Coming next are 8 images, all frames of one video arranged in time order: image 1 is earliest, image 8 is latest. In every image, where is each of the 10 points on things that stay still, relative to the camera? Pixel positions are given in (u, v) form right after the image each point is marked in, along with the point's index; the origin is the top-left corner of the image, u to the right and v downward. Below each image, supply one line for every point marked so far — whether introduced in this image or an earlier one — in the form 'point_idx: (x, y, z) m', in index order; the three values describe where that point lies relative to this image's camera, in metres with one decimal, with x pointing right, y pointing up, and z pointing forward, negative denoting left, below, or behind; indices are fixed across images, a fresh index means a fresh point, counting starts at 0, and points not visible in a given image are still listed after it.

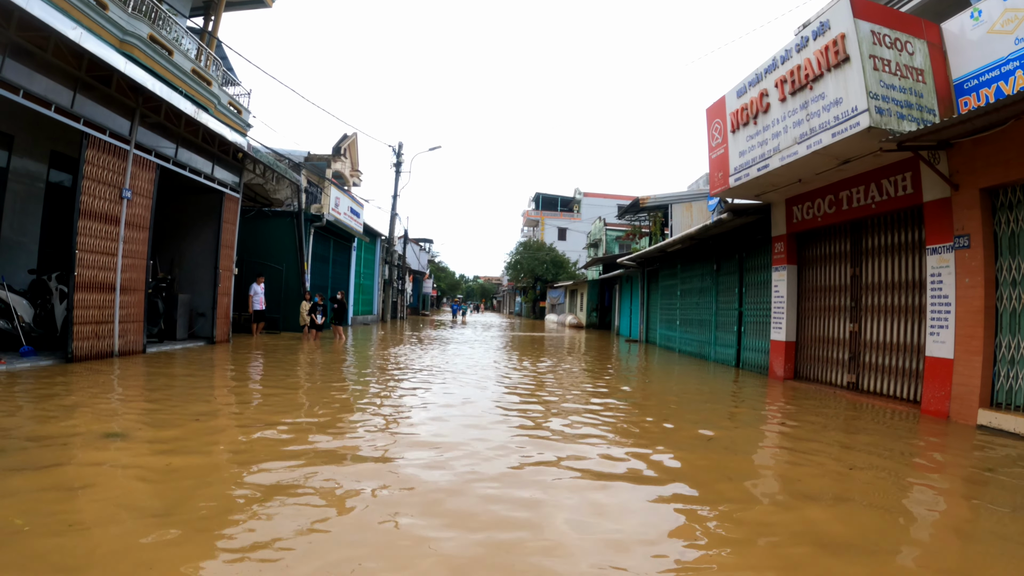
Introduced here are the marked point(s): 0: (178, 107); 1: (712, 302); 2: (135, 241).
0: (-5.2, +2.8, +8.4) m
1: (+4.5, -0.3, +12.2) m
2: (-5.7, +0.7, +8.2) m
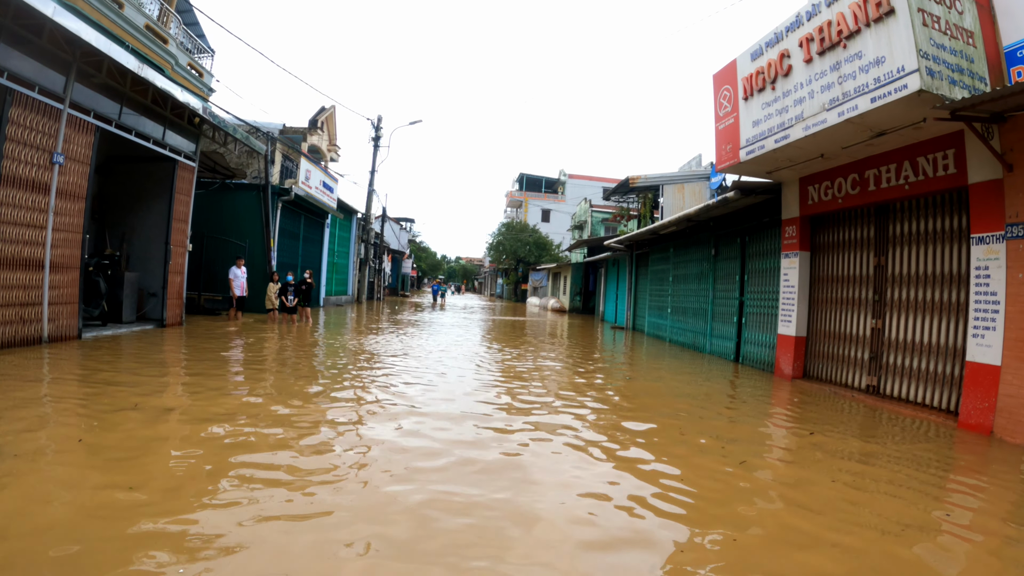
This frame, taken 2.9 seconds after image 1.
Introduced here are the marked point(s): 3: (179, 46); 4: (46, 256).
0: (-5.3, +3.1, +7.4) m
1: (+4.1, 0.0, +11.6) m
2: (-6.0, +1.0, +7.3) m
3: (-7.5, +5.4, +11.9) m
4: (-6.0, +0.4, +6.8) m
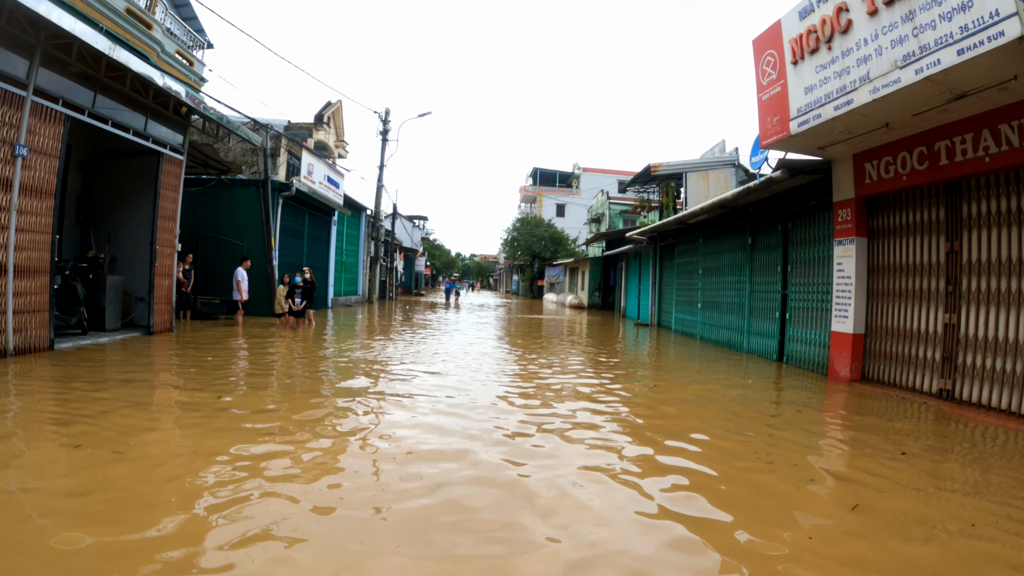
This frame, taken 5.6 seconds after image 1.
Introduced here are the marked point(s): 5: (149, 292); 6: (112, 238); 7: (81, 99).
0: (-5.2, +3.0, +6.7) m
1: (+4.5, +0.1, +10.7) m
2: (-5.8, +0.9, +6.6) m
3: (-7.2, +5.3, +11.2) m
4: (-5.8, +0.3, +6.1) m
5: (-5.9, -0.1, +8.9) m
6: (-6.8, +0.8, +9.2) m
7: (-5.8, +2.5, +7.2) m
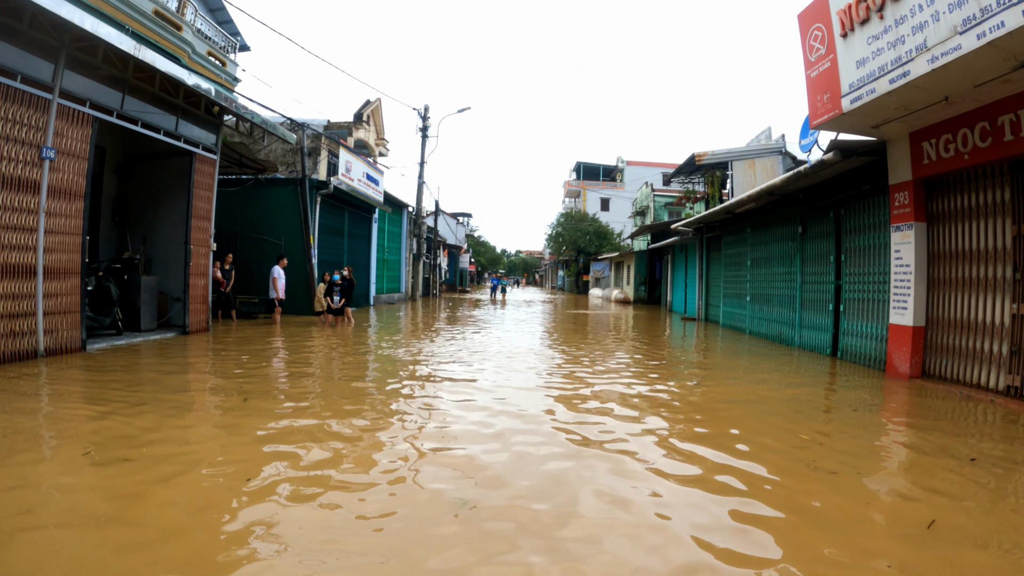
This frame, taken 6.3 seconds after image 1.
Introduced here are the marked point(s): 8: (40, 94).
0: (-4.9, +3.0, +6.6) m
1: (+5.1, +0.3, +9.8) m
2: (-5.4, +0.9, +6.6) m
3: (-6.5, +5.3, +11.4) m
4: (-5.5, +0.3, +6.2) m
5: (-5.4, -0.1, +9.0) m
6: (-6.3, +0.8, +9.3) m
7: (-5.4, +2.5, +7.2) m
8: (-5.5, +2.2, +6.2) m
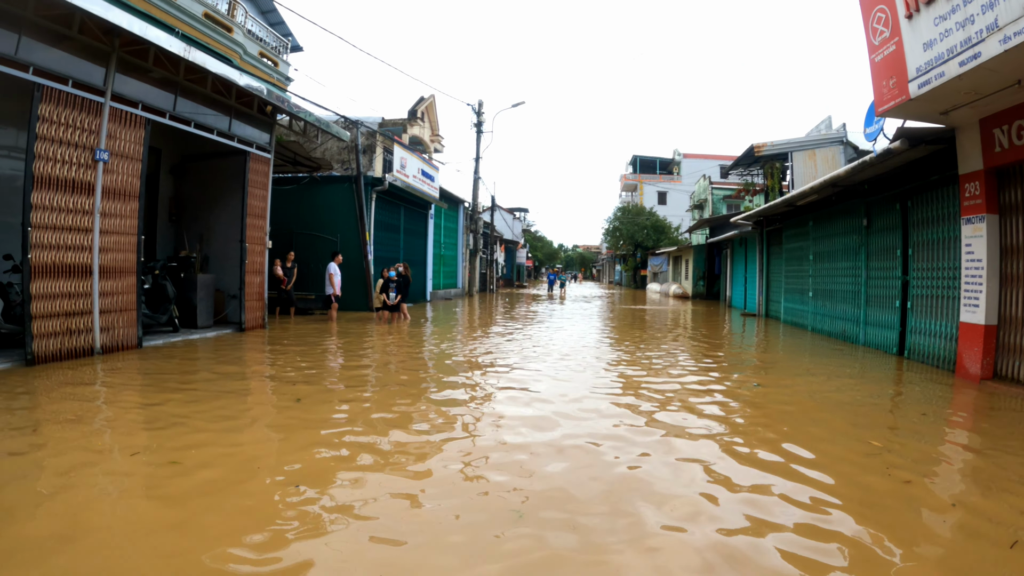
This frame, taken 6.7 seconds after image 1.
0: (-4.5, +3.0, +6.9) m
1: (+5.8, +0.3, +9.0) m
2: (-5.0, +0.9, +7.0) m
3: (-5.6, +5.4, +11.8) m
4: (-5.1, +0.3, +6.6) m
5: (-4.7, 0.0, +9.3) m
6: (-5.5, +0.9, +9.8) m
7: (-4.9, +2.5, +7.6) m
8: (-5.1, +2.3, +6.6) m
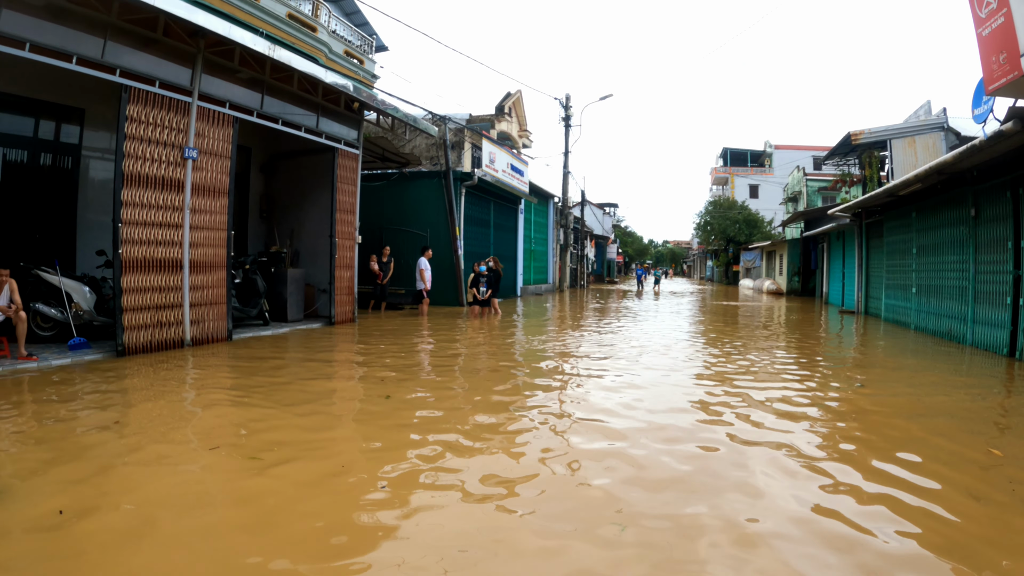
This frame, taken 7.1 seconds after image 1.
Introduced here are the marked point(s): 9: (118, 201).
0: (-3.4, +3.1, +7.0) m
1: (+7.1, +0.4, +7.6) m
2: (-3.9, +1.0, +7.1) m
3: (-3.8, +5.5, +11.9) m
4: (-4.0, +0.4, +6.7) m
5: (-3.3, +0.1, +9.4) m
6: (-4.0, +1.0, +10.0) m
7: (-3.7, +2.6, +7.7) m
8: (-4.1, +2.3, +6.7) m
9: (-4.4, +0.9, +6.0) m
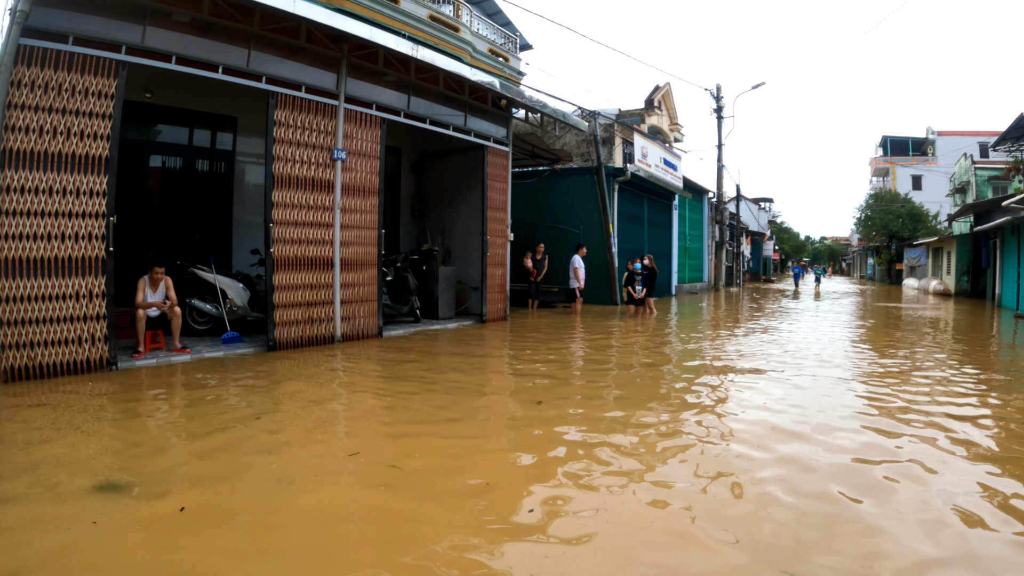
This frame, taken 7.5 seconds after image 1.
0: (-1.4, +3.2, +6.6) m
1: (+9.0, +0.4, +5.2) m
2: (-2.0, +1.1, +6.9) m
3: (-0.9, +5.6, +11.6) m
4: (-2.2, +0.5, +6.5) m
5: (-0.9, +0.1, +9.0) m
6: (-1.5, +1.0, +9.7) m
7: (-1.7, +2.7, +7.4) m
8: (-2.2, +2.4, +6.5) m
9: (-2.6, +1.0, +5.9) m
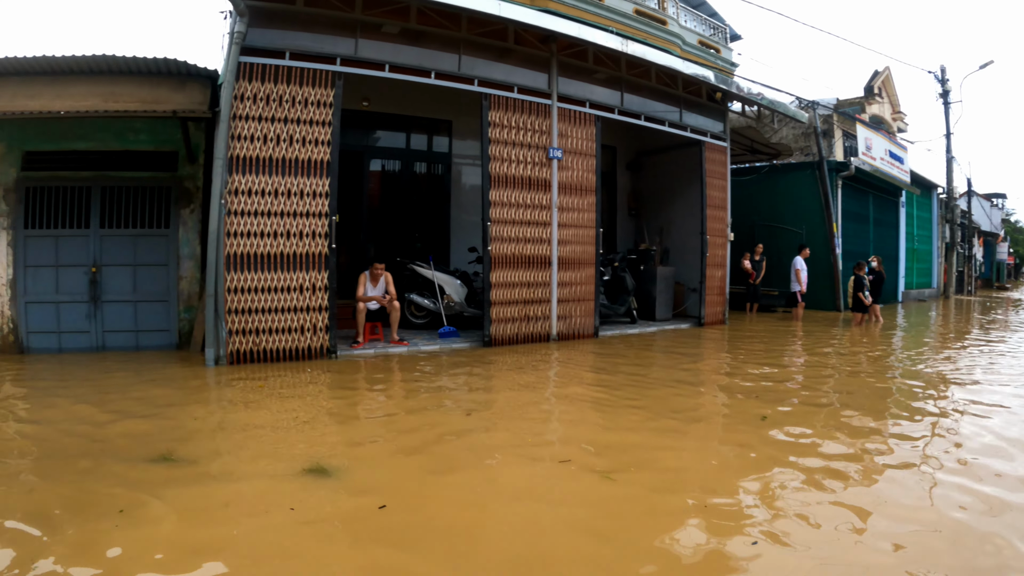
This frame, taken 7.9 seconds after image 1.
0: (+1.0, +3.2, +6.6) m
1: (+10.8, +0.2, +3.0) m
2: (+0.5, +1.1, +6.9) m
3: (+2.6, +5.5, +11.3) m
4: (+0.2, +0.5, +6.6) m
5: (+1.9, +0.1, +8.7) m
6: (+1.5, +1.0, +9.6) m
7: (+0.9, +2.7, +7.4) m
8: (+0.2, +2.4, +6.6) m
9: (-0.4, +1.0, +6.1) m
